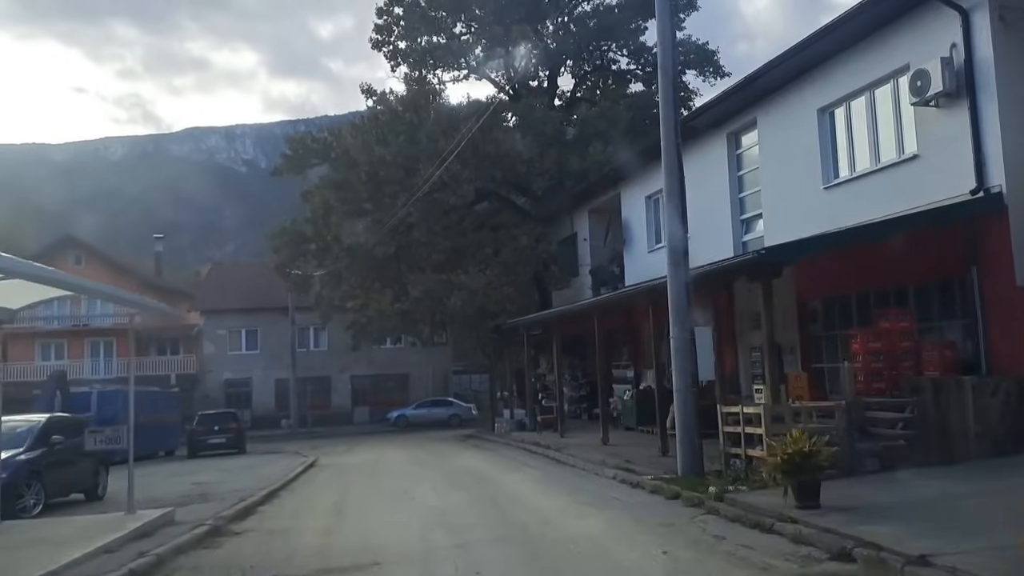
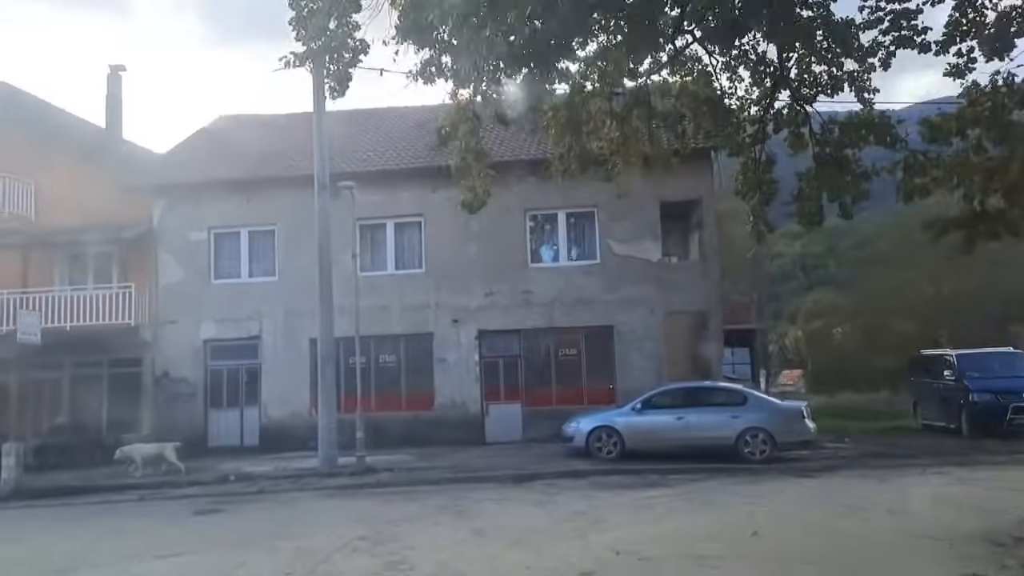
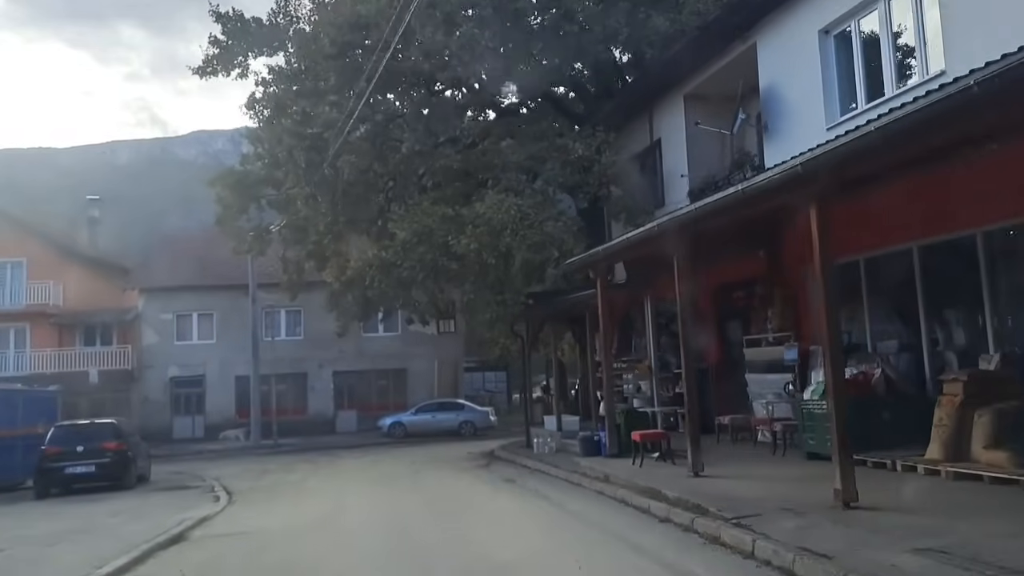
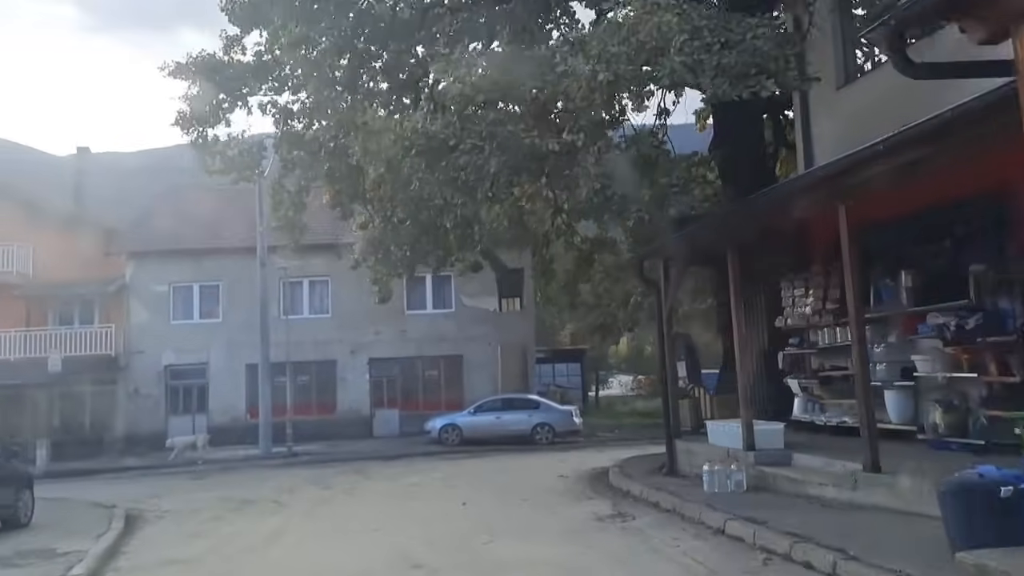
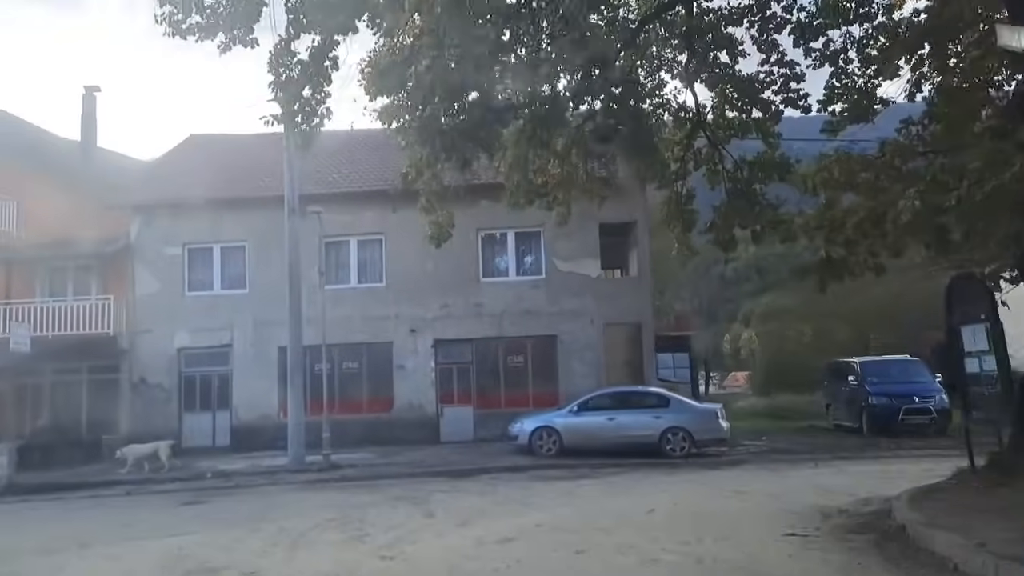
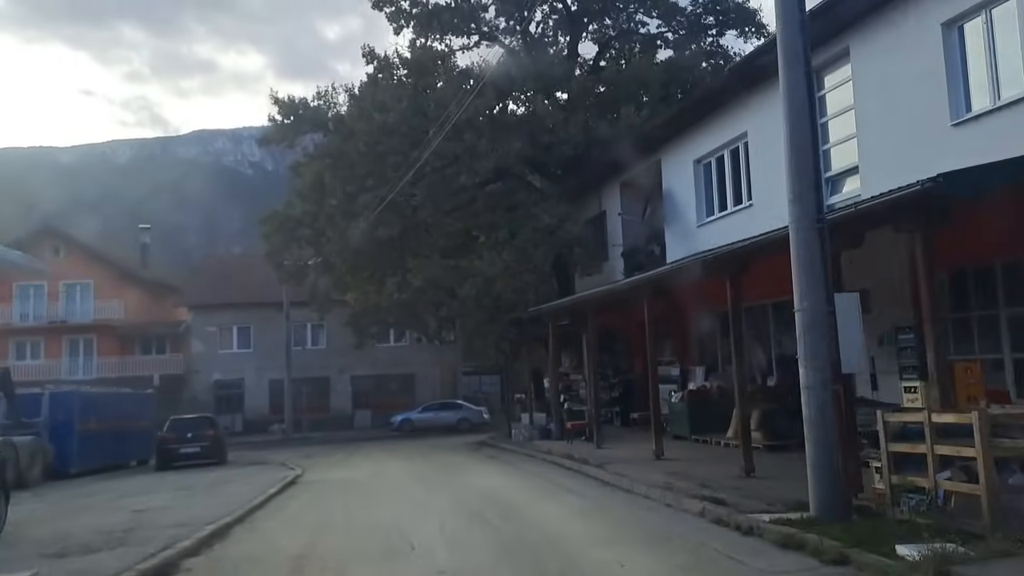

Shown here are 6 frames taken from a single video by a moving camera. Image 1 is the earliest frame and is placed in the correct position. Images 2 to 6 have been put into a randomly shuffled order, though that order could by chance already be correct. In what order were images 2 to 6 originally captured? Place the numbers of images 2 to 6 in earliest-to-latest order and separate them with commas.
6, 3, 4, 5, 2
